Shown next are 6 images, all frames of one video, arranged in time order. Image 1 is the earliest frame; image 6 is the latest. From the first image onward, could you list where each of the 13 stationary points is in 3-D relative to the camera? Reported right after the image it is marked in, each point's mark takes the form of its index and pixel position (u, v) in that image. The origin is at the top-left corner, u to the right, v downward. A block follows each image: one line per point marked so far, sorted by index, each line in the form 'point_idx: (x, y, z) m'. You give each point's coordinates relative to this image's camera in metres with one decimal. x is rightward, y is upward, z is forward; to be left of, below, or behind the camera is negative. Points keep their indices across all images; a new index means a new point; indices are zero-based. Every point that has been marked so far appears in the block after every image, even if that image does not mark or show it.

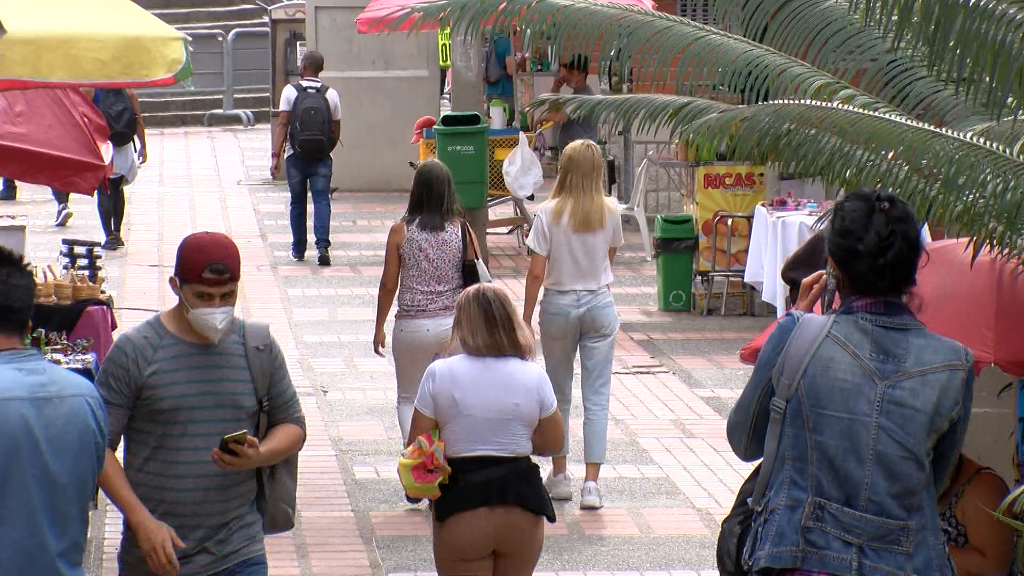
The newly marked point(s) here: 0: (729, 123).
0: (+0.6, +0.4, +3.9) m
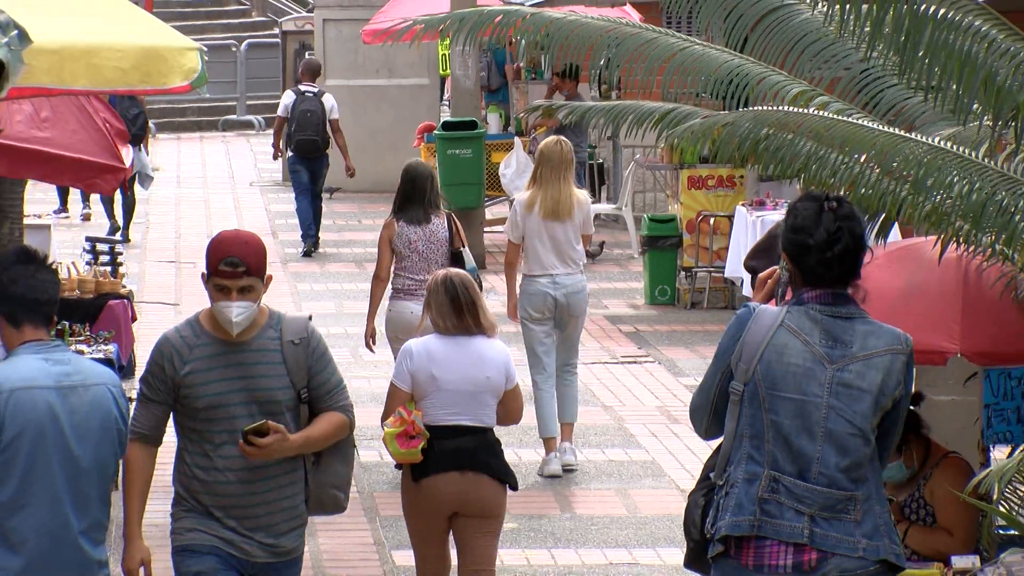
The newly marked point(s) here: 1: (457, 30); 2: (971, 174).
0: (+0.6, +0.5, +4.1) m
1: (-0.1, +0.7, +3.9) m
2: (+1.3, +0.3, +3.9) m
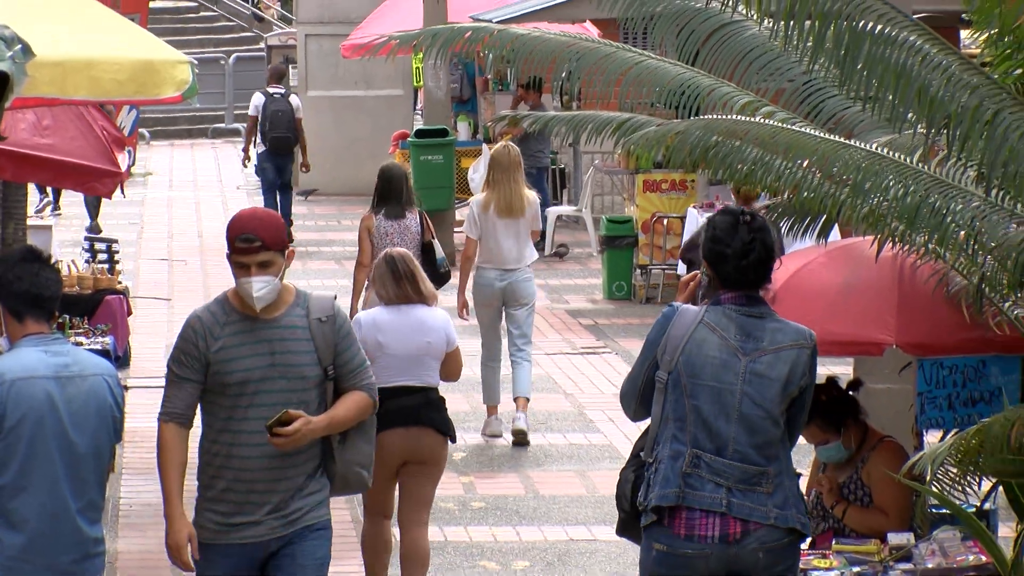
0: (+0.5, +0.5, +4.4) m
1: (-0.2, +0.7, +4.2) m
2: (+1.2, +0.3, +4.3) m
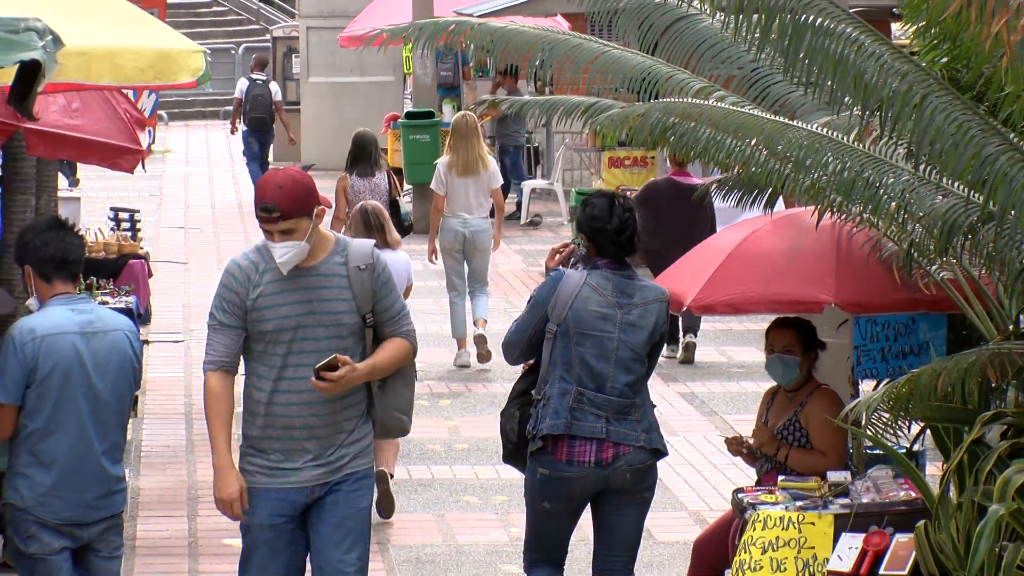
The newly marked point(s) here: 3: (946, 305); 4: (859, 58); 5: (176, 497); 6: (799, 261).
0: (+0.4, +0.6, +4.9) m
1: (-0.3, +0.8, +4.7) m
2: (+1.1, +0.4, +4.8) m
3: (+1.5, -0.1, +5.1) m
4: (+1.1, +0.8, +4.7) m
5: (-1.6, -1.0, +6.7) m
6: (+1.0, +0.1, +5.0) m
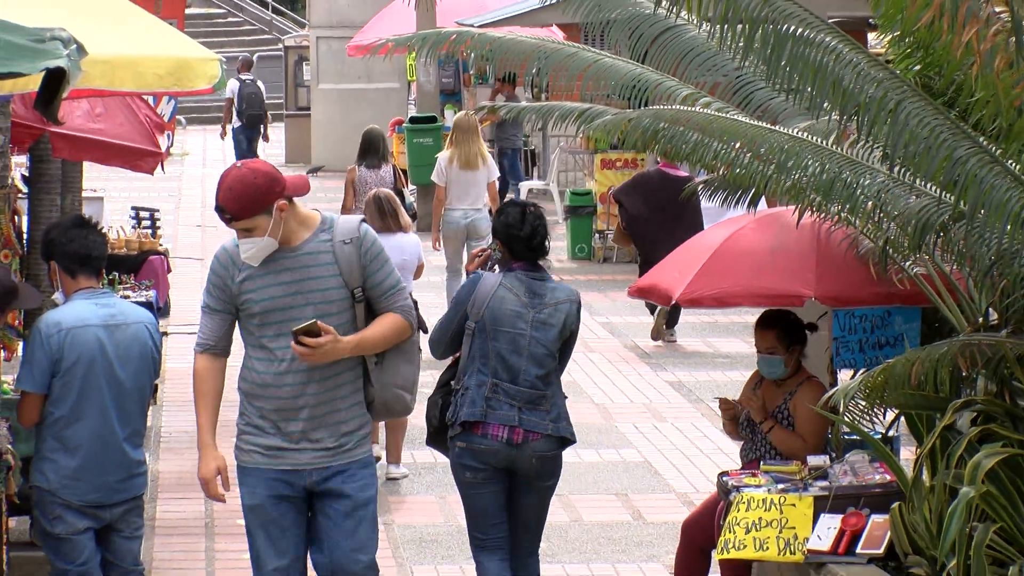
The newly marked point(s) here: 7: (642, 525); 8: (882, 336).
0: (+0.4, +0.6, +5.2) m
1: (-0.3, +0.8, +5.0) m
2: (+1.1, +0.5, +5.1) m
3: (+1.5, 0.0, +5.4) m
4: (+1.1, +0.8, +5.0) m
5: (-1.6, -0.9, +7.0) m
6: (+1.0, +0.1, +5.3) m
7: (+0.6, -1.1, +6.7) m
8: (+1.4, -0.2, +5.5) m
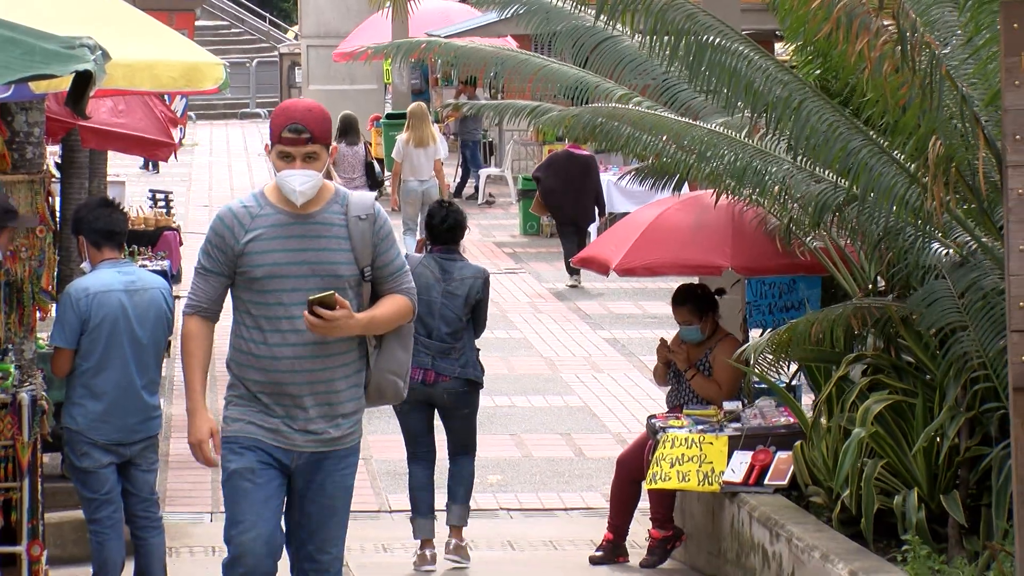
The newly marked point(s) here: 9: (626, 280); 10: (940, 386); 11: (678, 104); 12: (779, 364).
0: (+0.2, +0.7, +6.1) m
1: (-0.5, +1.0, +5.9) m
2: (+0.9, +0.6, +6.0) m
3: (+1.4, +0.1, +6.4) m
4: (+1.0, +0.9, +5.9) m
5: (-1.8, -0.8, +7.9) m
6: (+0.8, +0.2, +6.2) m
7: (+0.4, -0.9, +7.6) m
8: (+1.3, -0.1, +6.5) m
9: (+1.1, +0.1, +13.3) m
10: (+1.8, -0.4, +5.9) m
11: (+0.8, +0.8, +6.4) m
12: (+1.2, -0.3, +6.3) m
